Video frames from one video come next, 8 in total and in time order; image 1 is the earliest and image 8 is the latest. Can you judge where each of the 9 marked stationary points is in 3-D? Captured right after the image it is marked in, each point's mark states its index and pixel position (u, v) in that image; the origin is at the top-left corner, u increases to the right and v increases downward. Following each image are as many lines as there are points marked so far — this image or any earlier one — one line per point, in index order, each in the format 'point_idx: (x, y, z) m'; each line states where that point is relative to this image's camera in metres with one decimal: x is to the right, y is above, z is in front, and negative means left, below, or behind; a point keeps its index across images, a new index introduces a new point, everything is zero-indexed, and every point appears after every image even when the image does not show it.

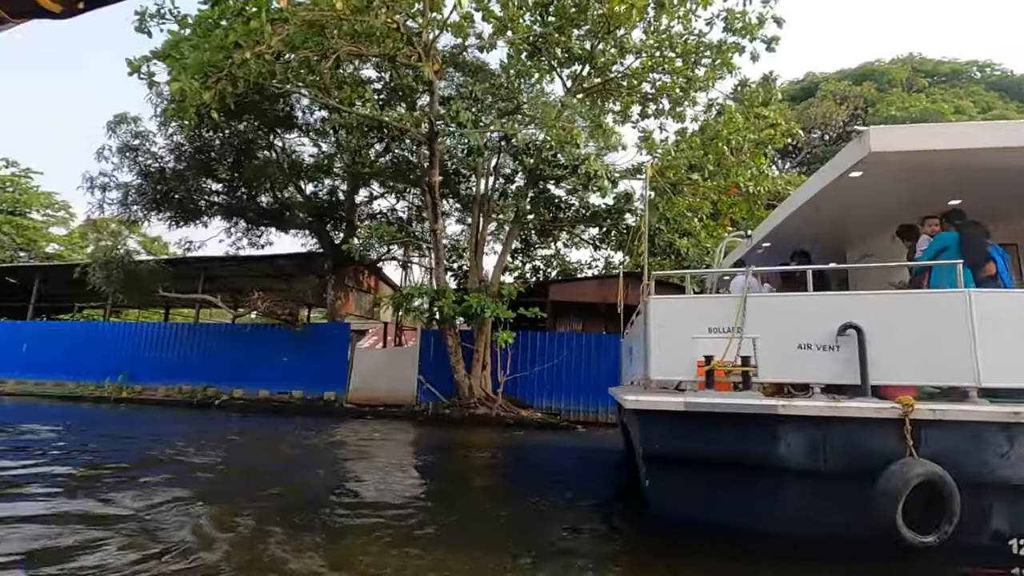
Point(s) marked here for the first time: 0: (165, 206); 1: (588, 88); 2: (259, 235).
0: (-5.9, +1.4, +9.2) m
1: (+1.3, +3.3, +9.0) m
2: (-5.5, +1.2, +11.7) m
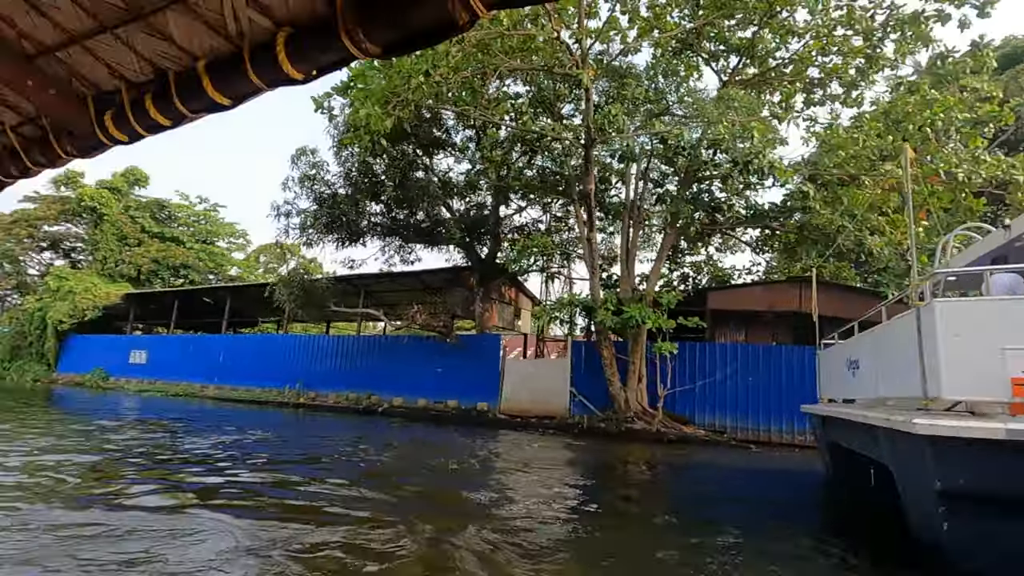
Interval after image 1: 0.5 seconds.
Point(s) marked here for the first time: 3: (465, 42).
0: (-3.3, +1.1, +10.1) m
1: (+3.6, +3.2, +8.3) m
2: (-2.4, +0.8, +12.4) m
3: (-0.5, +2.7, +5.9) m
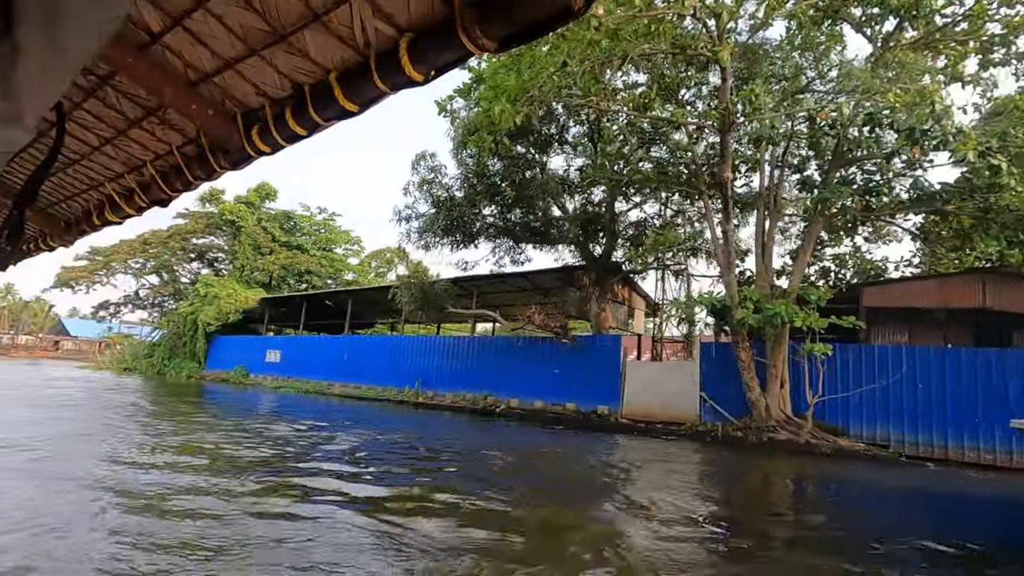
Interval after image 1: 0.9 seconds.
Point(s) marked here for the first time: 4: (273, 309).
0: (-1.2, +1.1, +10.2) m
1: (+5.3, +3.3, +7.3) m
2: (+0.2, +0.8, +12.4) m
3: (+0.8, +2.7, +5.7) m
4: (-8.4, -0.8, +19.0) m
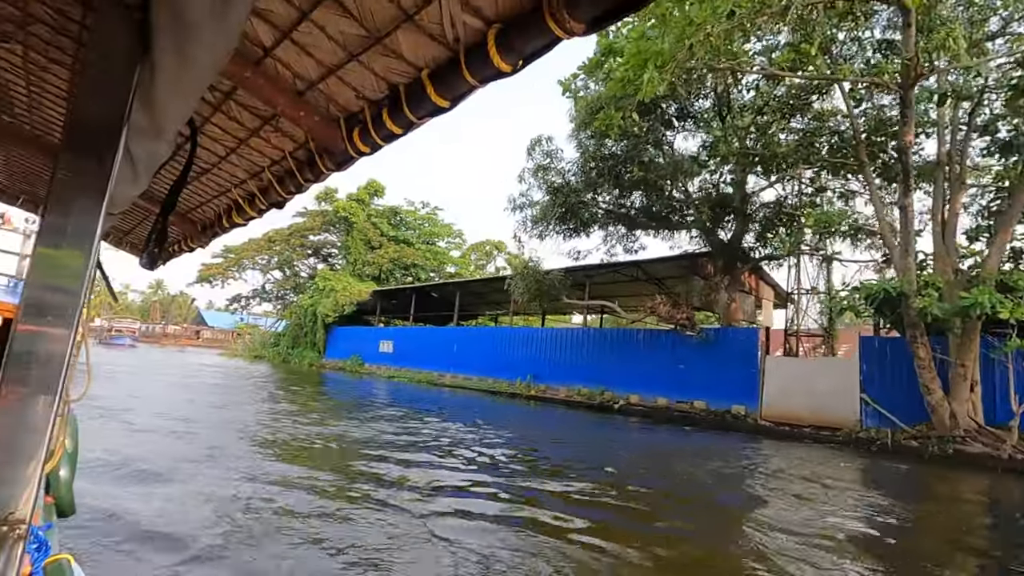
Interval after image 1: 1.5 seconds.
0: (+1.0, +1.3, +9.8) m
1: (+6.8, +3.5, +5.8) m
2: (+2.7, +1.0, +11.8) m
3: (+2.1, +2.9, +5.0) m
4: (-4.6, -0.5, +19.7) m
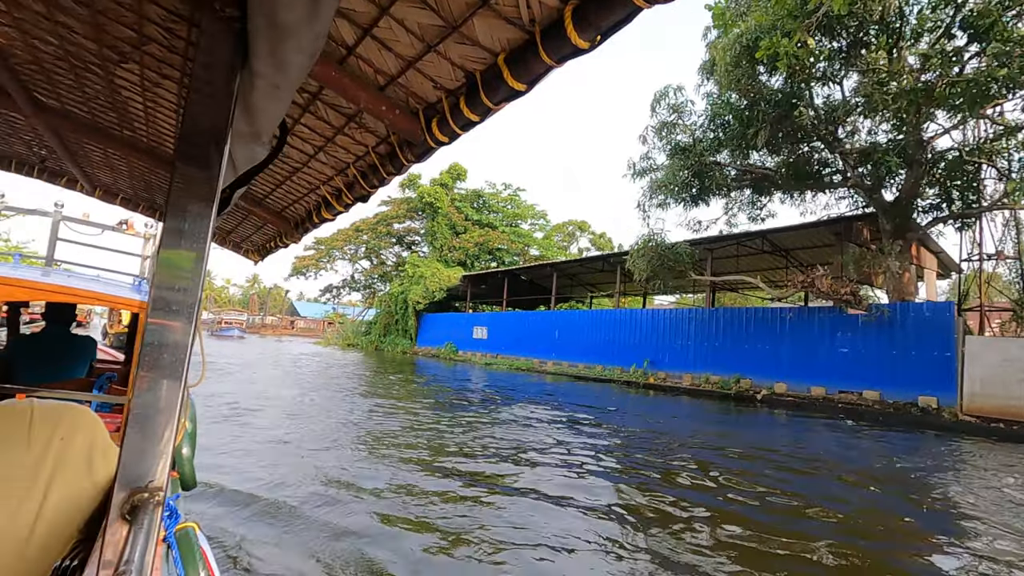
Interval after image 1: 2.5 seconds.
0: (+2.8, +1.7, +8.6) m
1: (+8.0, +4.0, +3.8) m
2: (+4.8, +1.6, +10.3) m
3: (+3.3, +3.1, +3.6) m
4: (-1.3, 0.0, +19.2) m
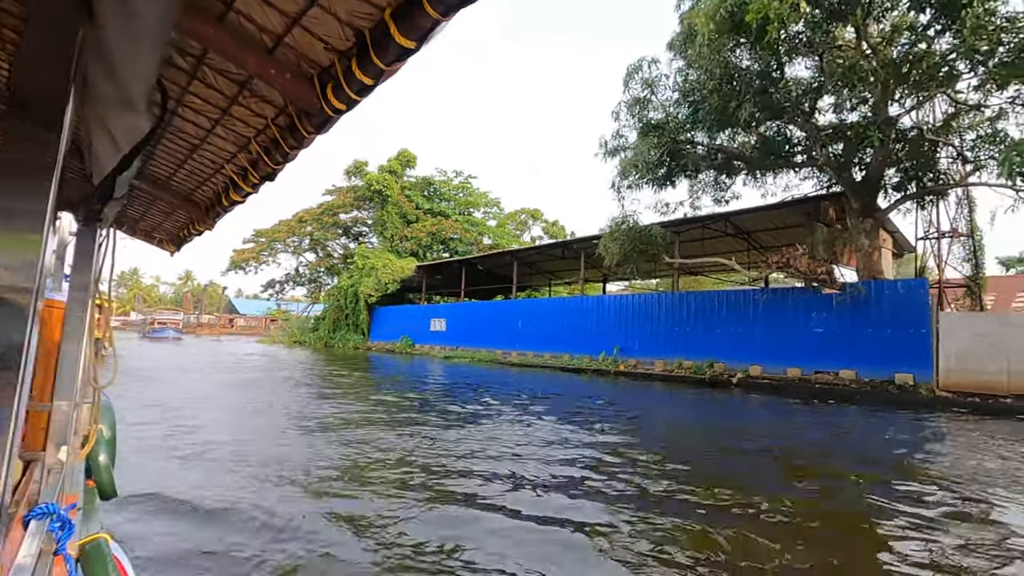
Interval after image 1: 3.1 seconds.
0: (+2.3, +1.9, +8.4) m
1: (+7.9, +4.3, +4.0) m
2: (+4.1, +1.9, +10.2) m
3: (+3.2, +3.3, +3.4) m
4: (-2.8, +0.3, +18.5) m
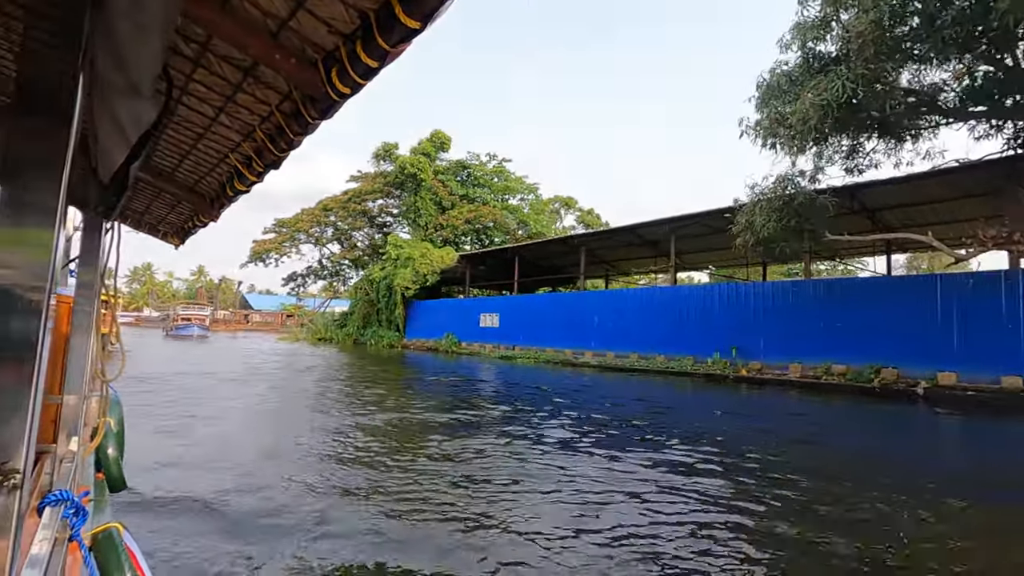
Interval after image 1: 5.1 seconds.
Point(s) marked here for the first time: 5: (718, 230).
0: (+3.7, +2.1, +6.6) m
1: (+9.2, +4.4, +2.2) m
2: (+5.5, +2.1, +8.4) m
3: (+4.5, +3.5, +1.6) m
4: (-1.3, +0.6, +16.8) m
5: (+4.5, +1.3, +11.5) m
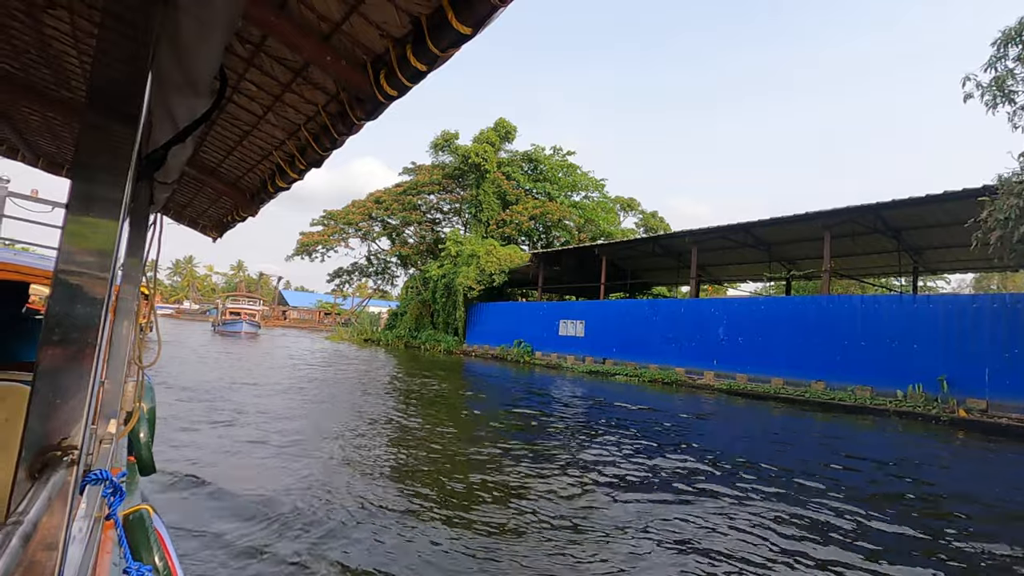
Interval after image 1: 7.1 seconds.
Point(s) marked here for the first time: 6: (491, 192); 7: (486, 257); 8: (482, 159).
0: (+5.3, +2.0, +4.6) m
1: (+10.7, +4.1, 0.0) m
2: (+7.2, +1.9, +6.4) m
3: (+5.9, +3.3, -0.4) m
4: (+0.8, +0.5, +15.1) m
5: (+6.3, +1.0, +9.4) m
6: (-0.9, +3.3, +18.7) m
7: (-0.9, +0.9, +15.5) m
8: (-1.2, +4.4, +18.5) m
